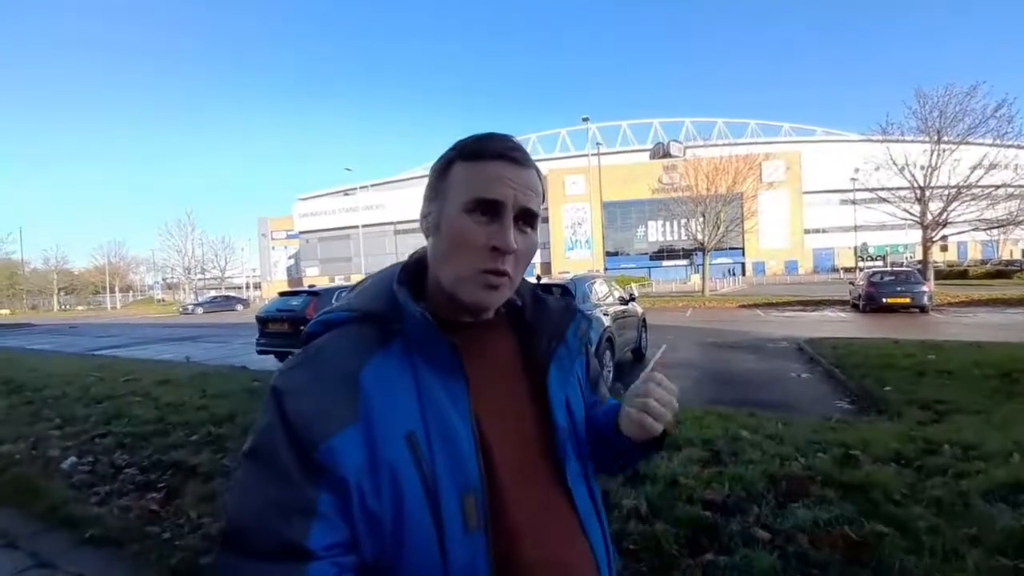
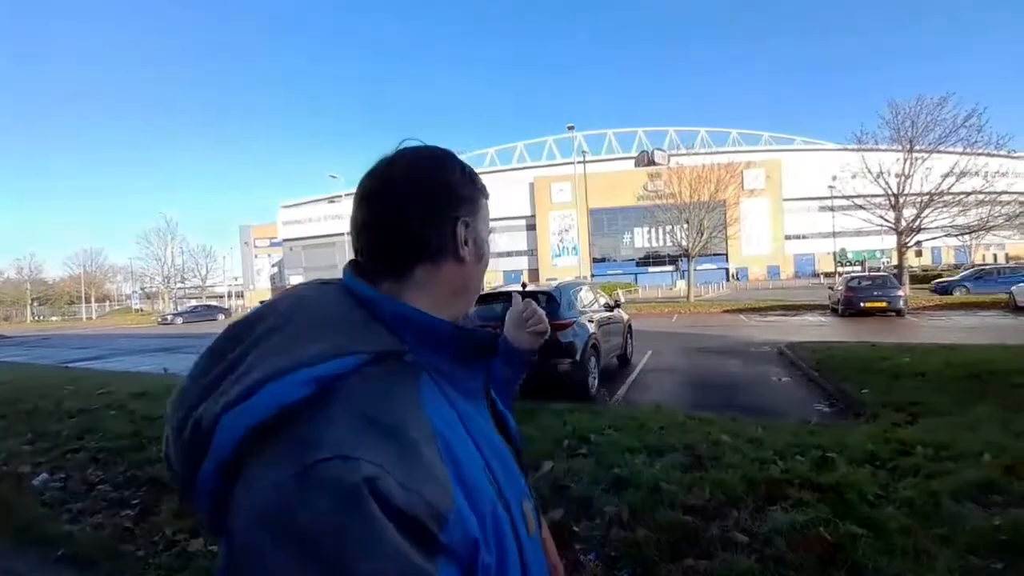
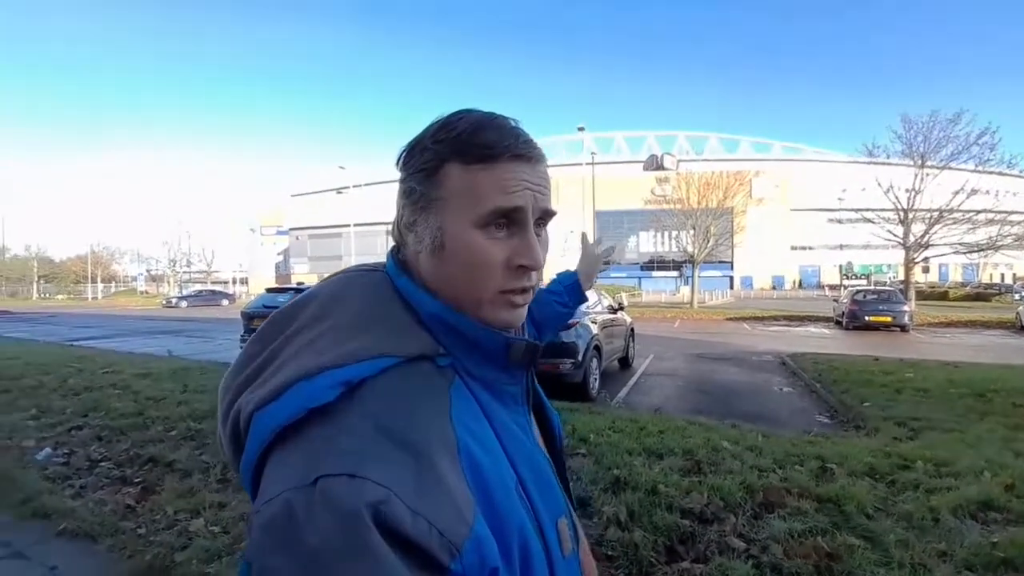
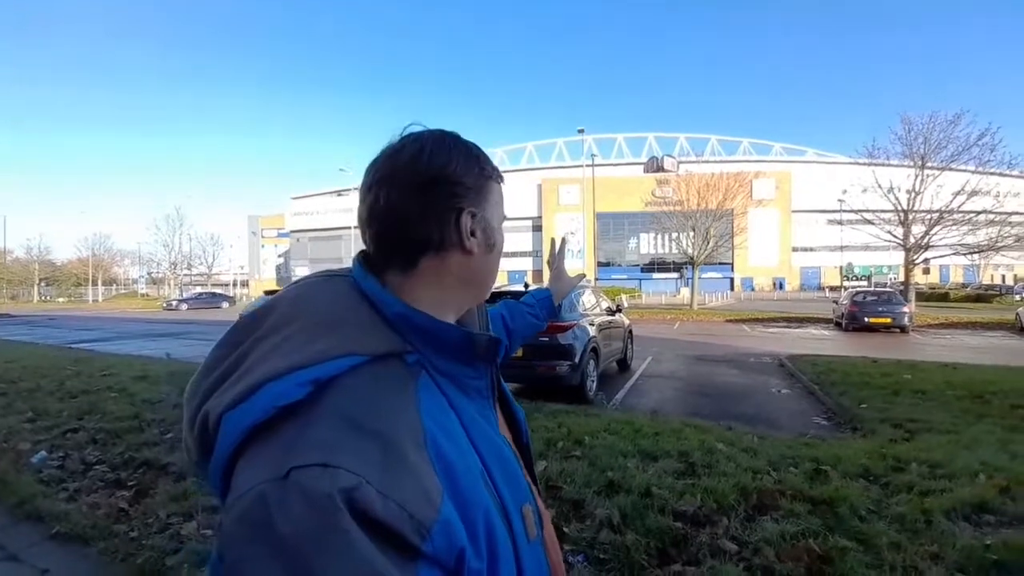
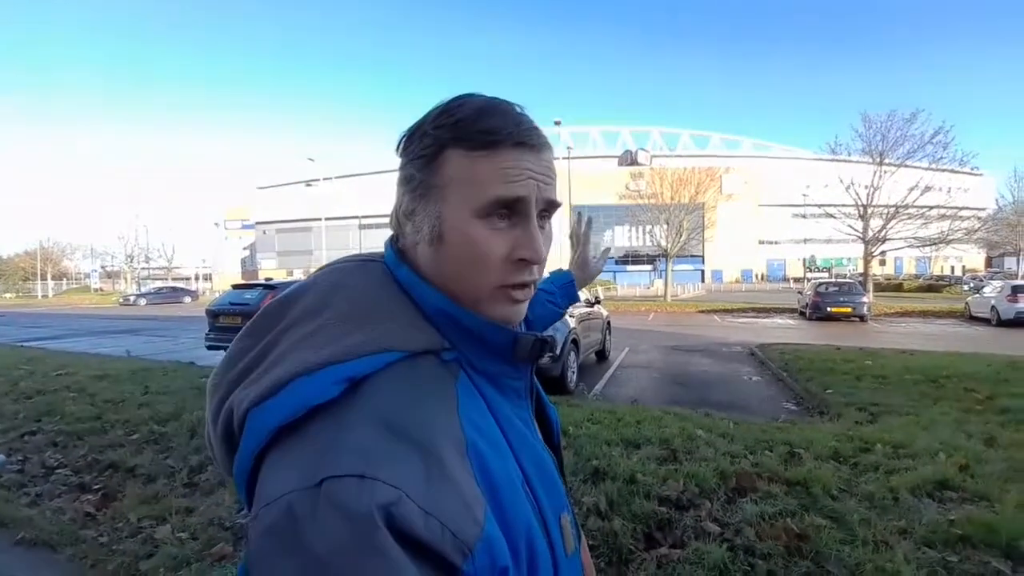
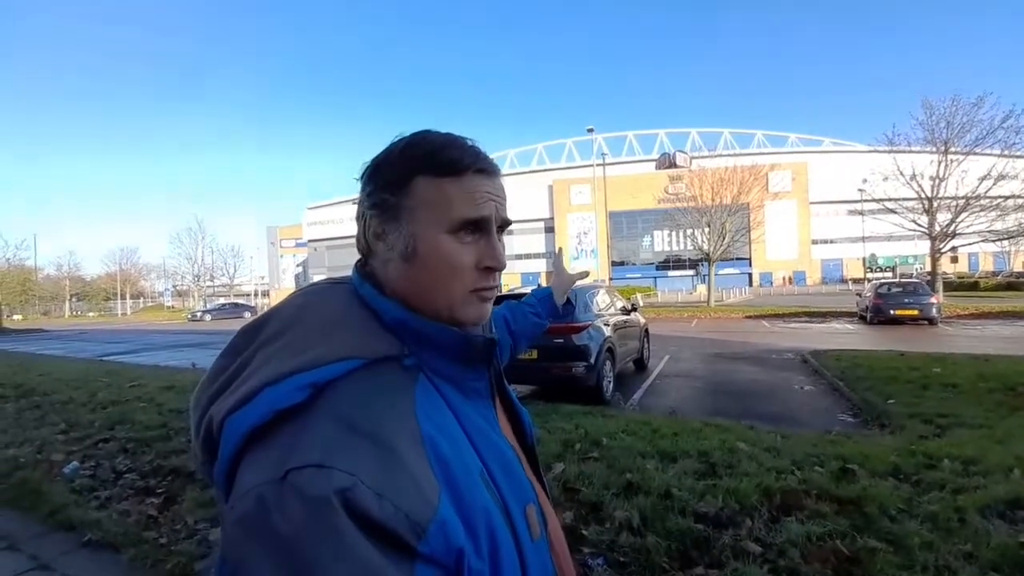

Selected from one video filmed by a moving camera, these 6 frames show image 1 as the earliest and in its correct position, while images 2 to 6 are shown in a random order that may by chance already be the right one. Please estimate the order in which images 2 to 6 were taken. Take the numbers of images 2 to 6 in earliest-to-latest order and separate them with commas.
2, 6, 4, 5, 3
